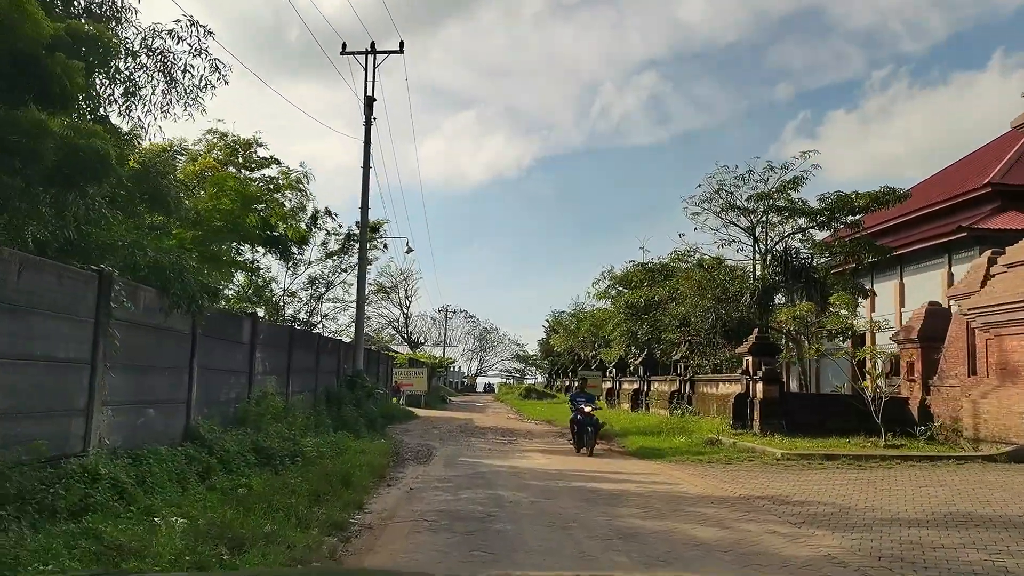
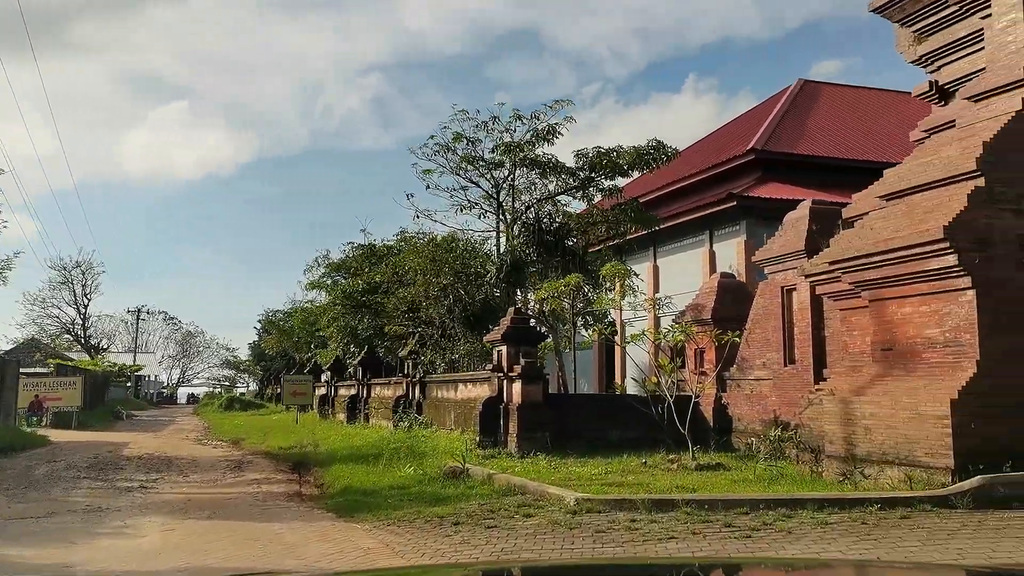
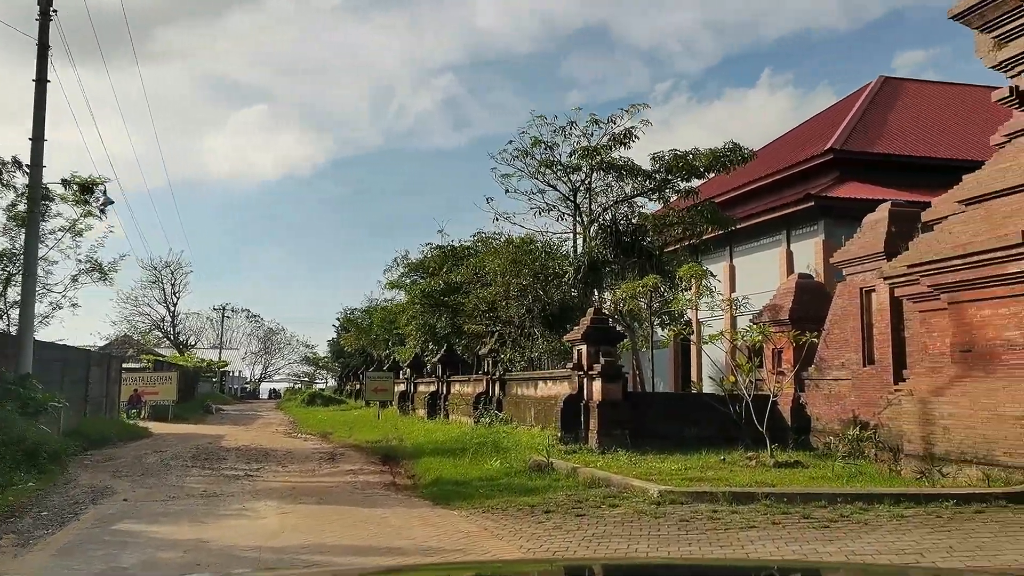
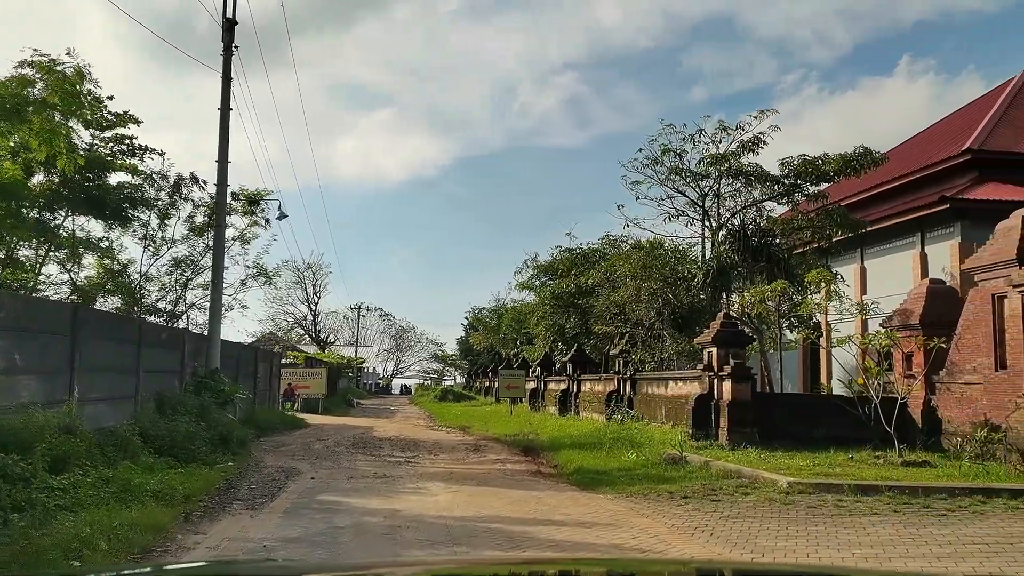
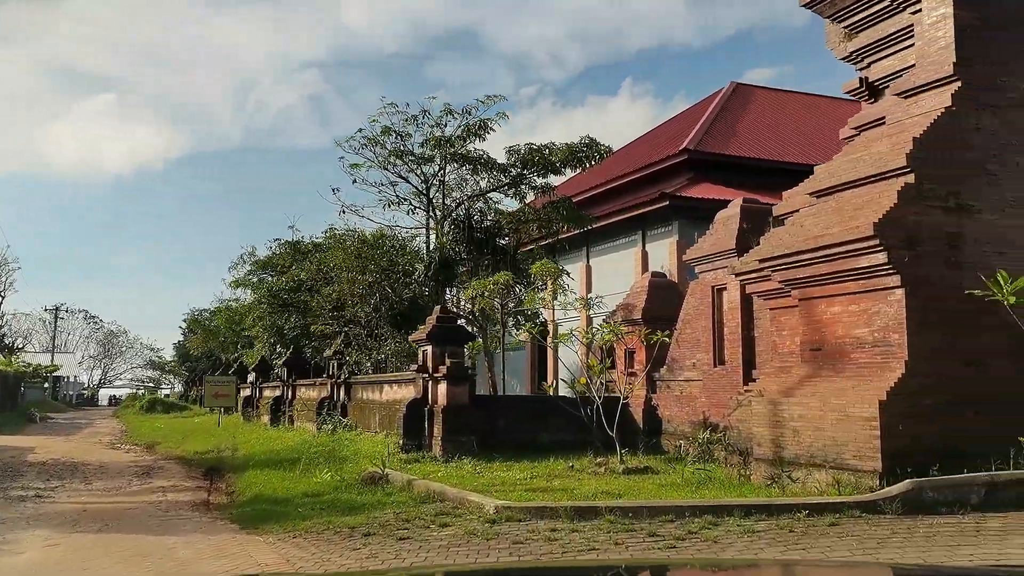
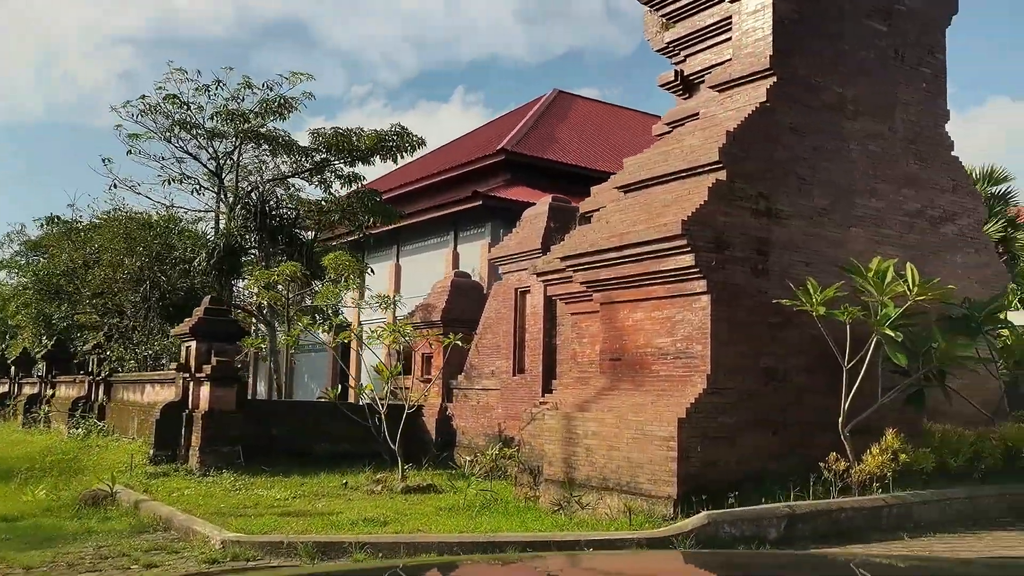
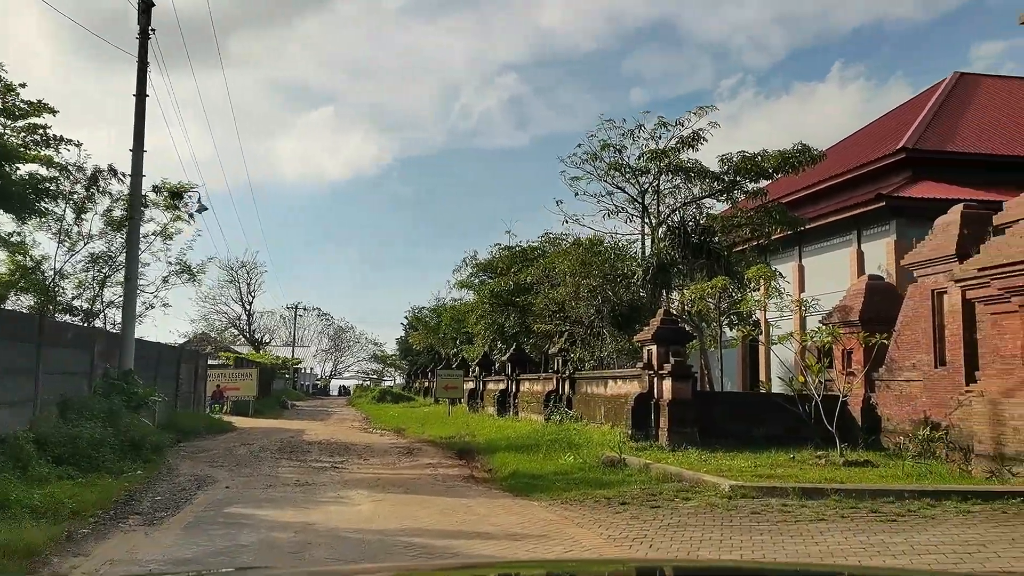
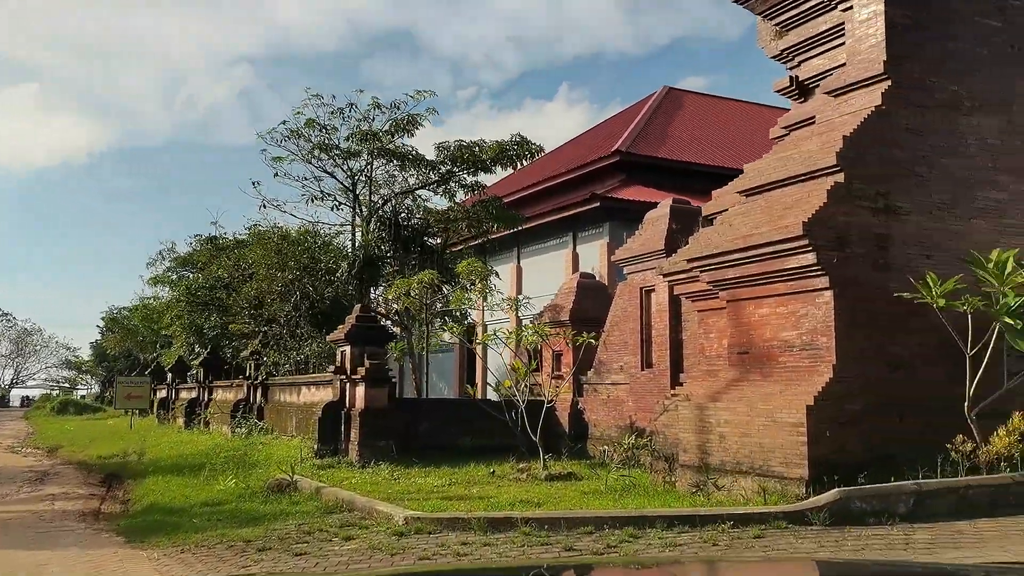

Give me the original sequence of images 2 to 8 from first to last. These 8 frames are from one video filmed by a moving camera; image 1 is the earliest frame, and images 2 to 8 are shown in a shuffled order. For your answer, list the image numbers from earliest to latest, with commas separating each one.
4, 7, 3, 2, 5, 8, 6
